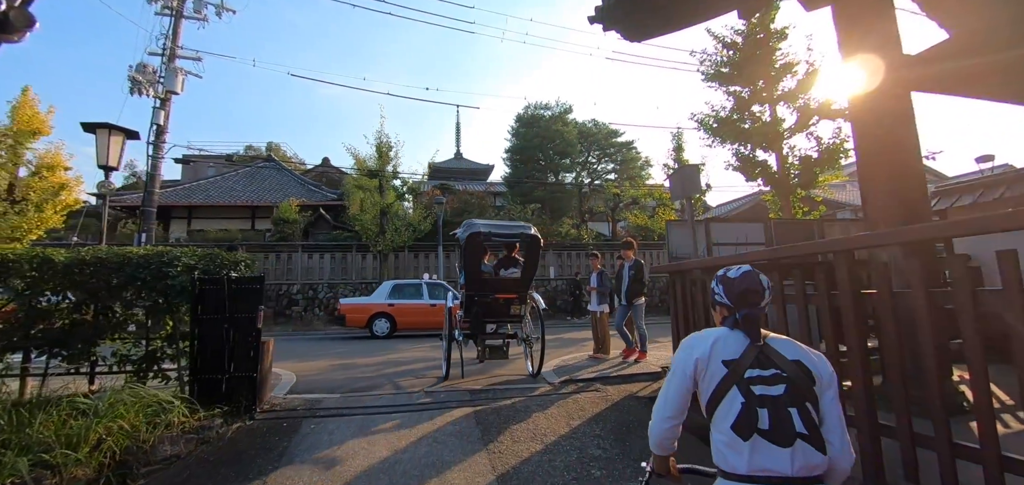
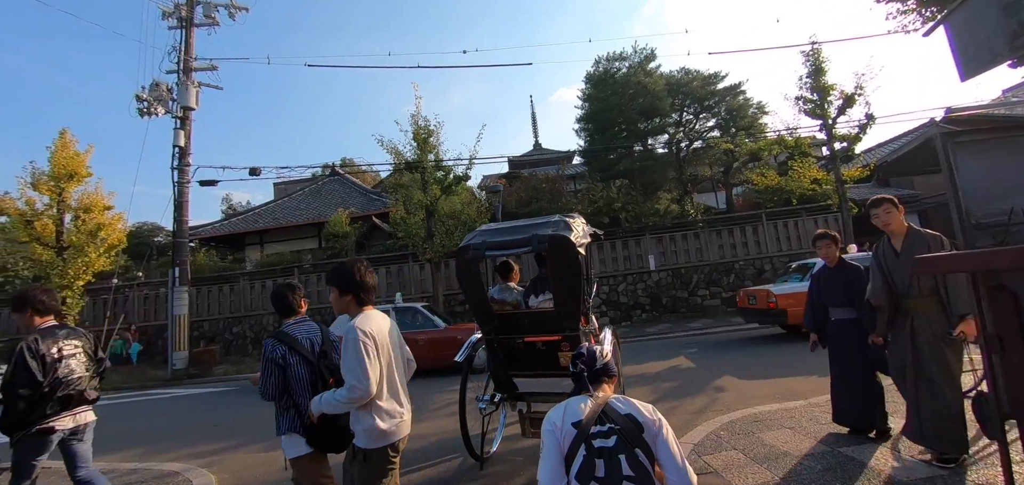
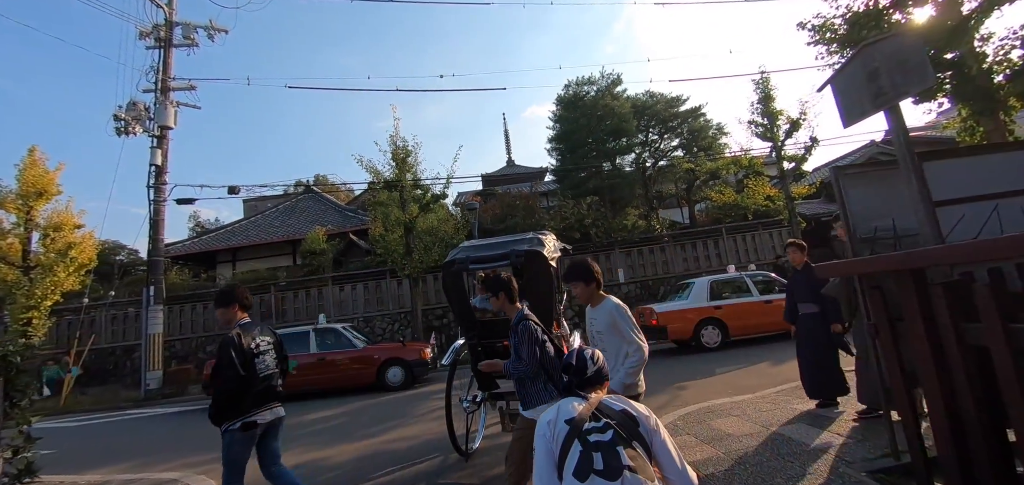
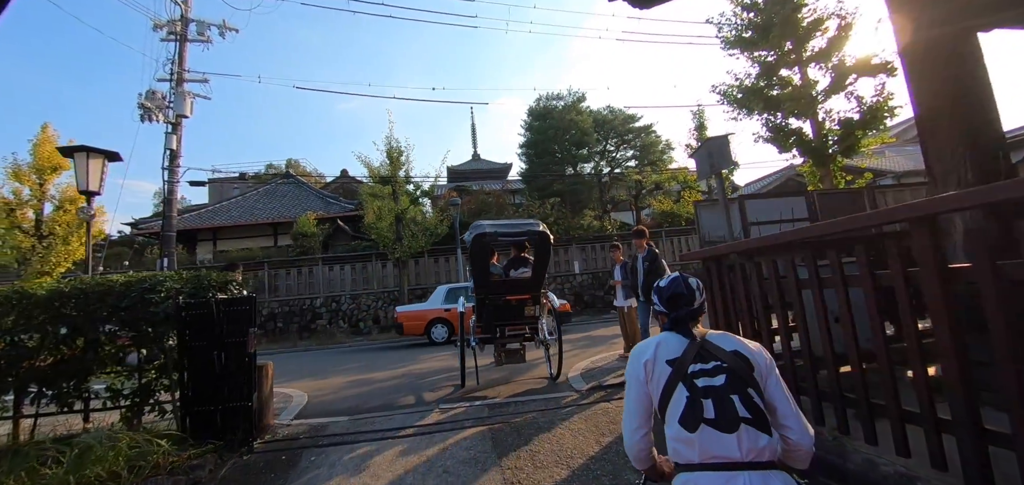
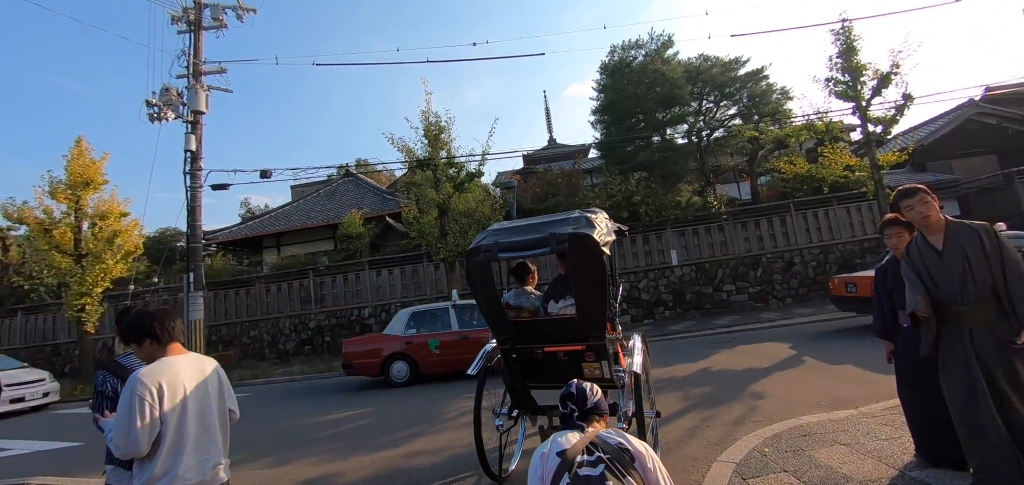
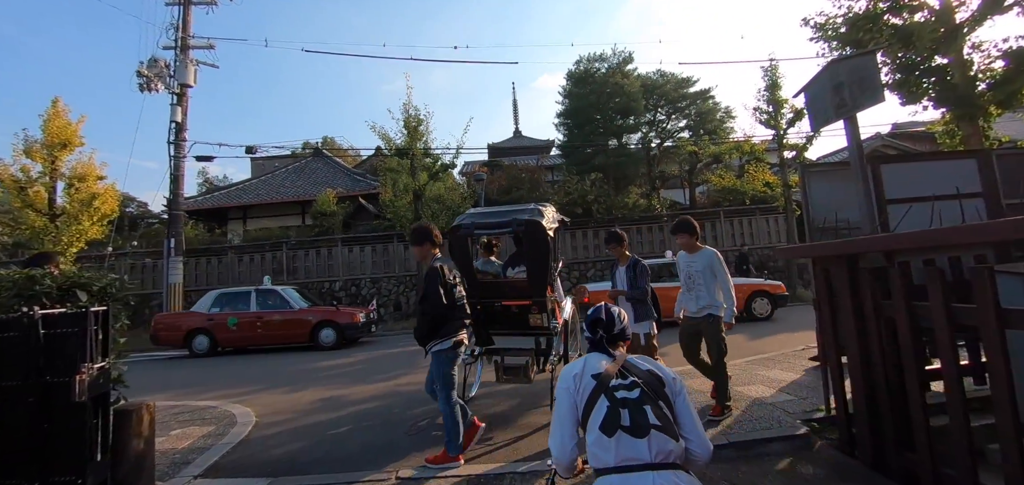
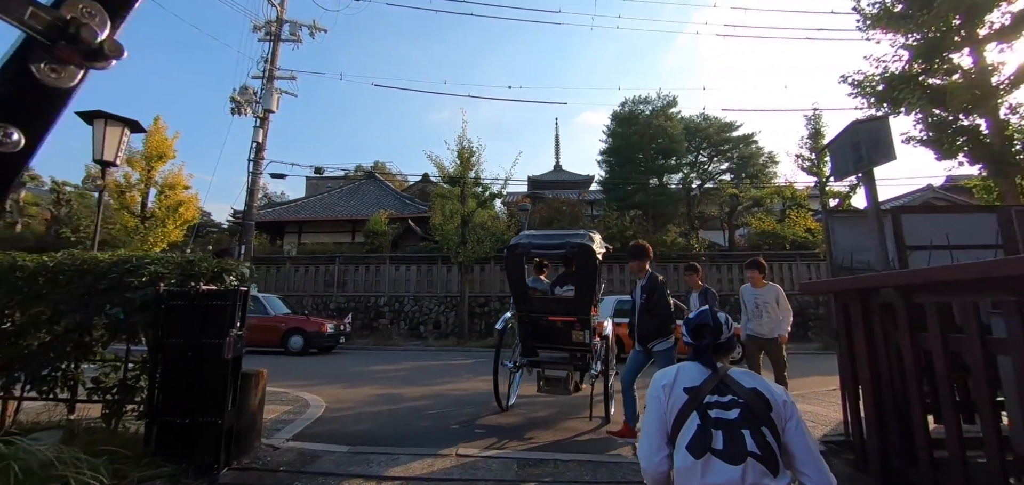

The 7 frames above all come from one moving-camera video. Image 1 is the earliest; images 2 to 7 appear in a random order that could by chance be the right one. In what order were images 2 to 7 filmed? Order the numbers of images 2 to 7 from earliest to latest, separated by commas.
4, 7, 6, 3, 2, 5
